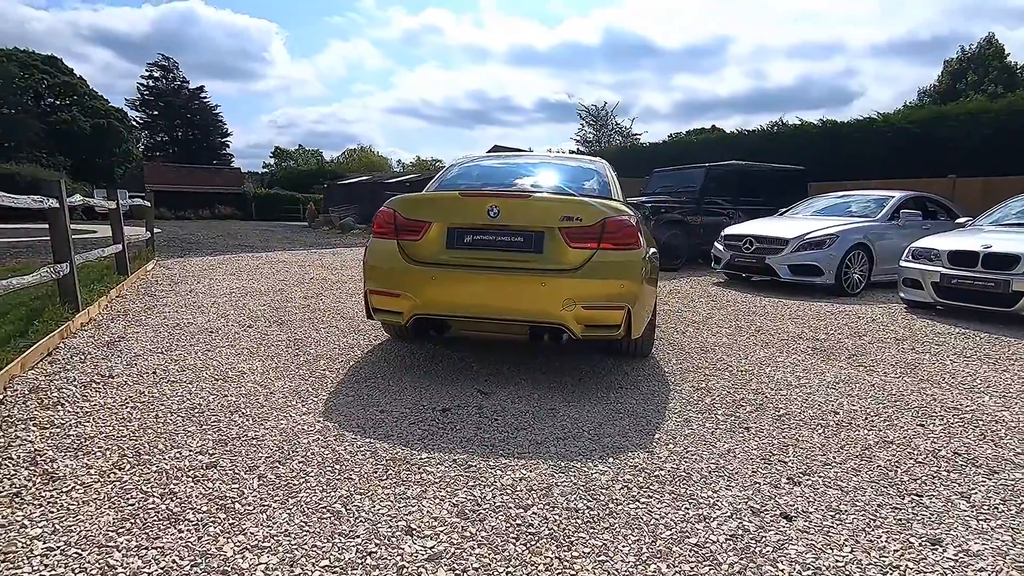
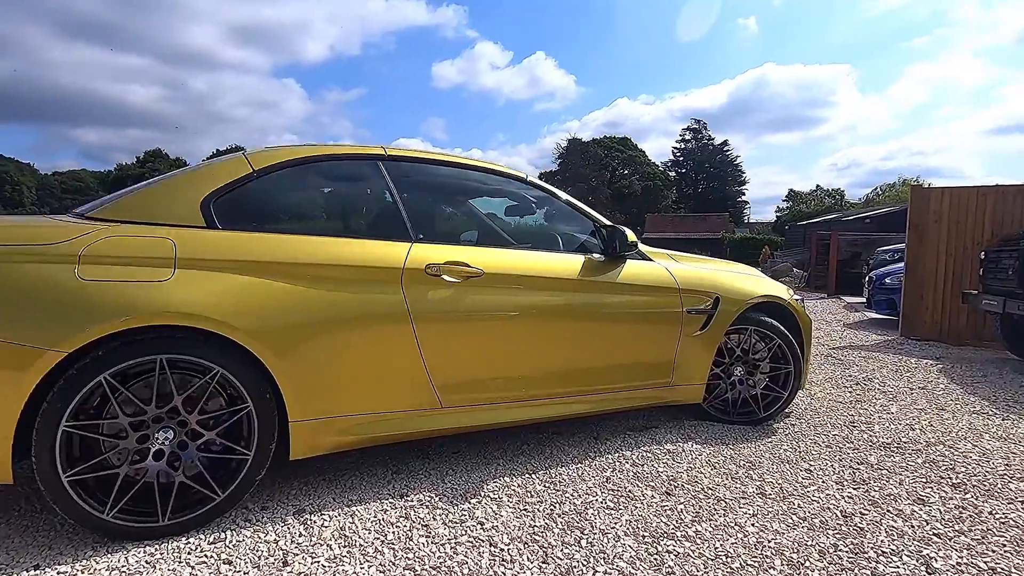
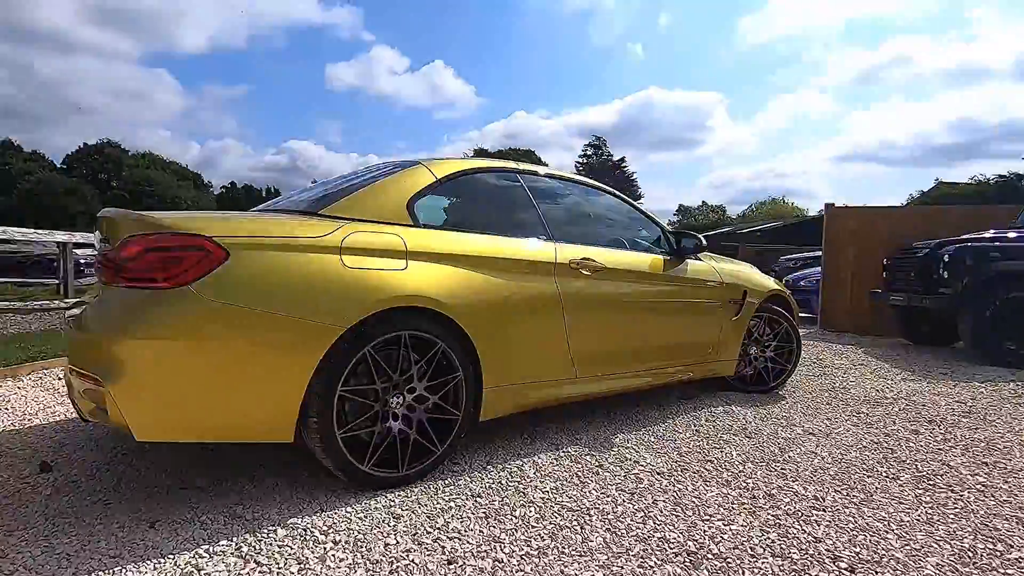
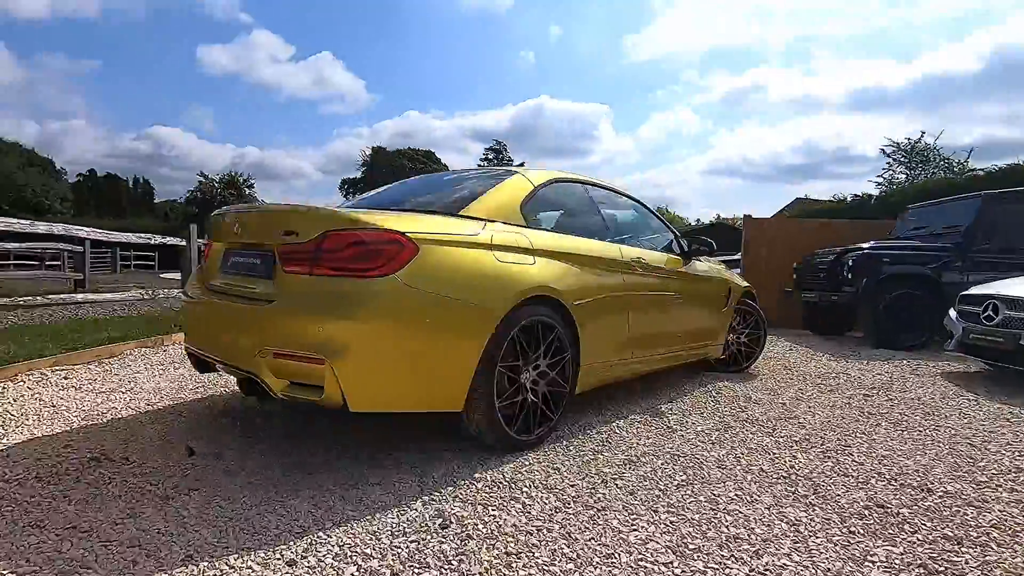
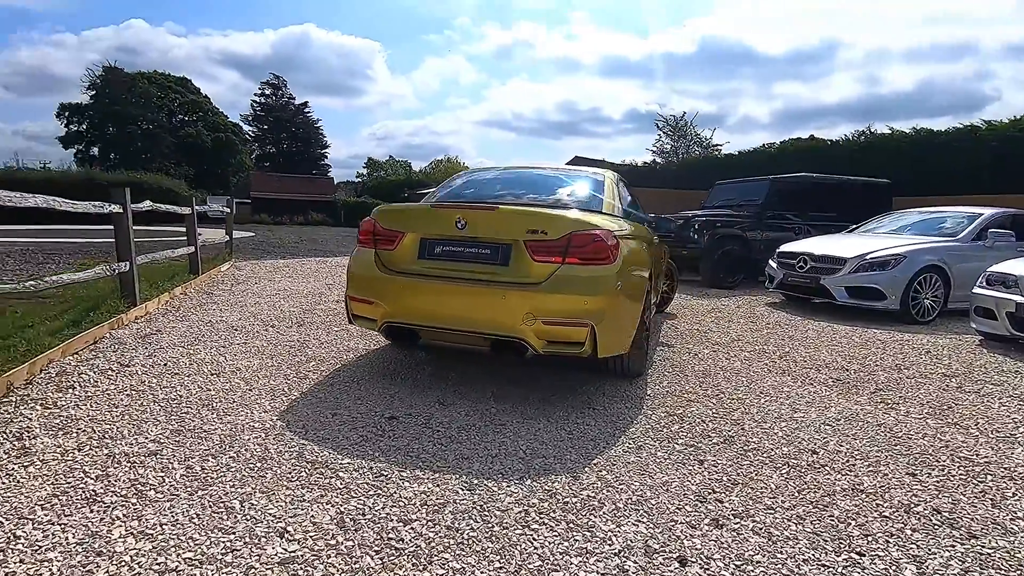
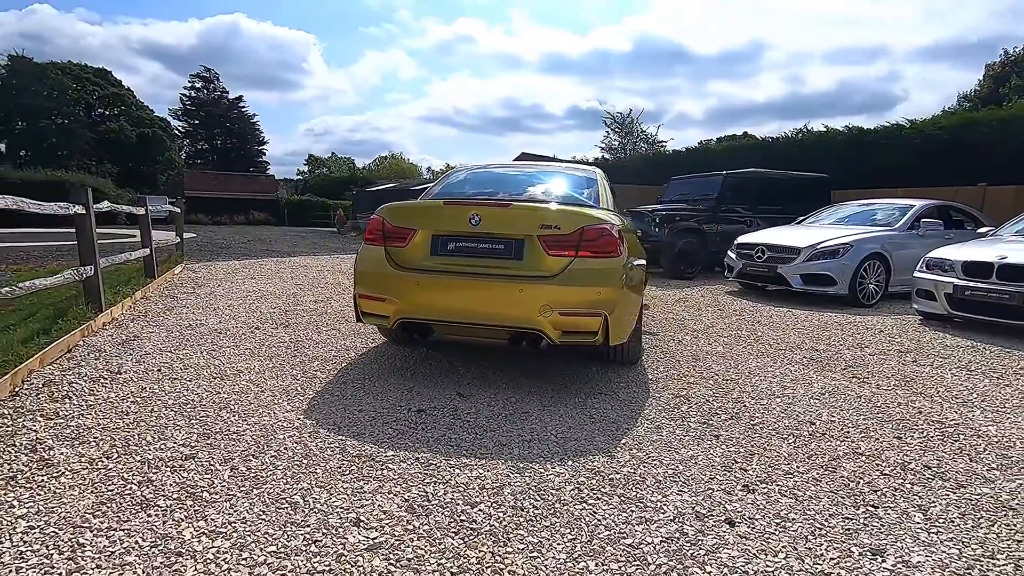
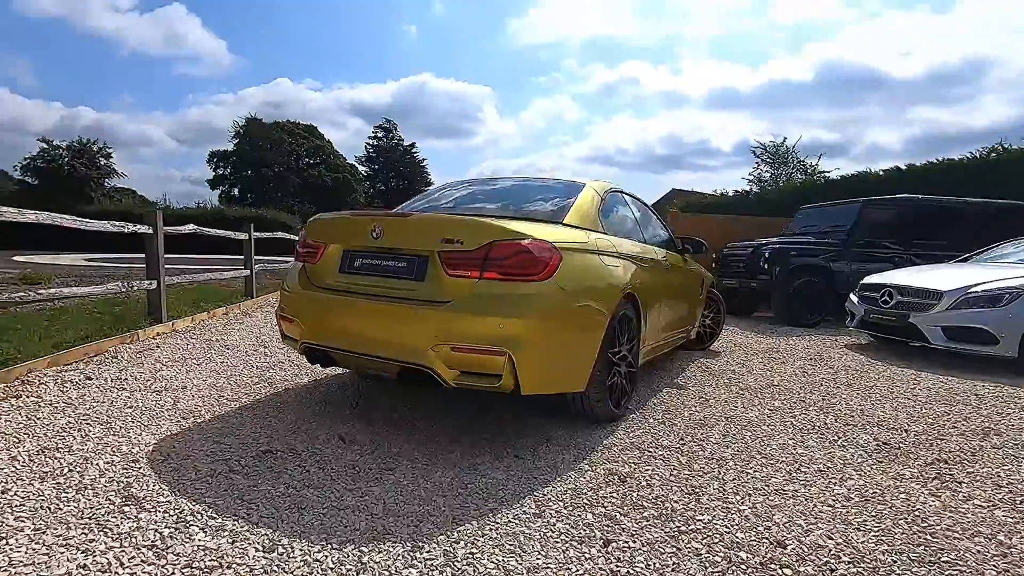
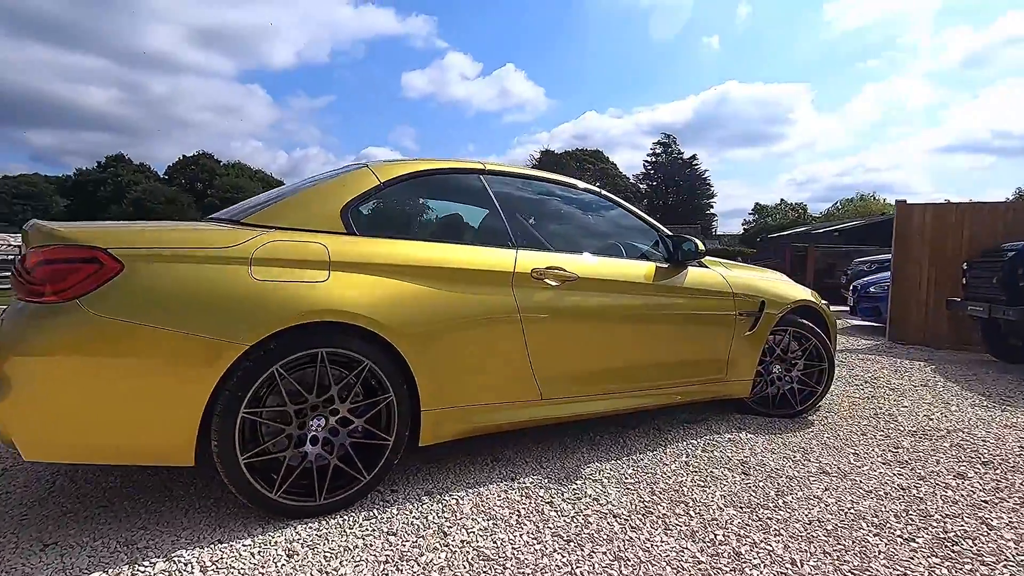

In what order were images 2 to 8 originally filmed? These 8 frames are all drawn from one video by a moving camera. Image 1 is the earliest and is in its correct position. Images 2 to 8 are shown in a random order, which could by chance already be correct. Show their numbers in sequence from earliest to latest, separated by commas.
6, 5, 7, 4, 3, 8, 2
